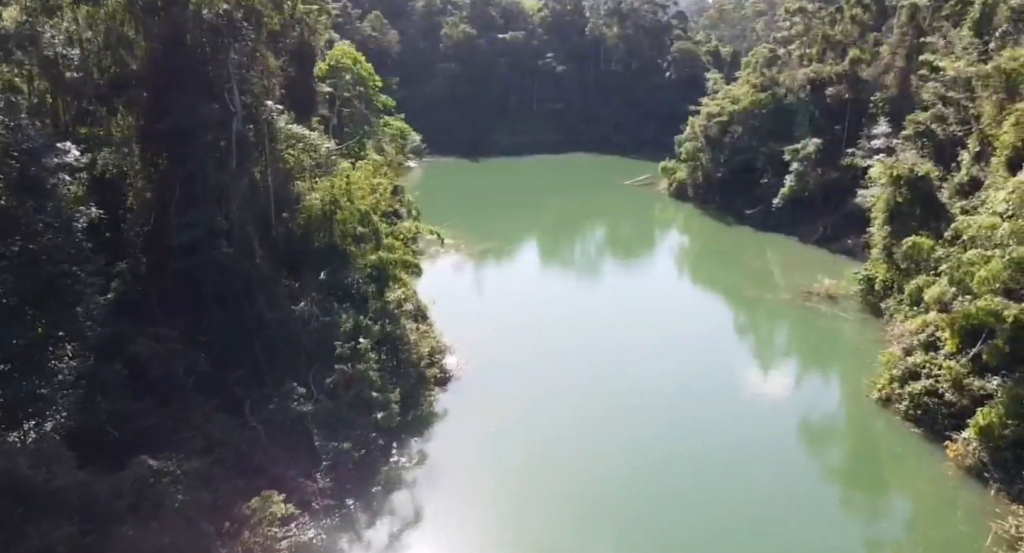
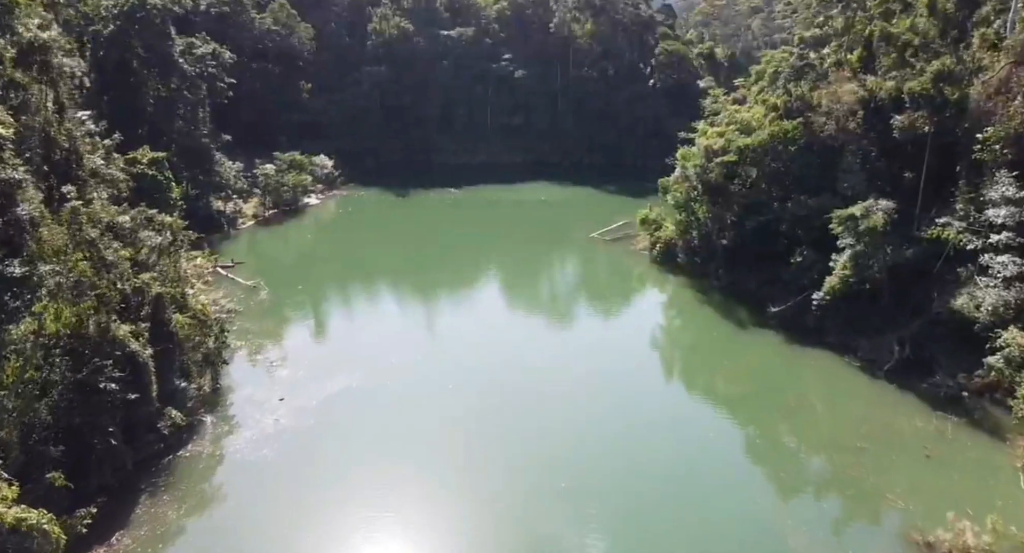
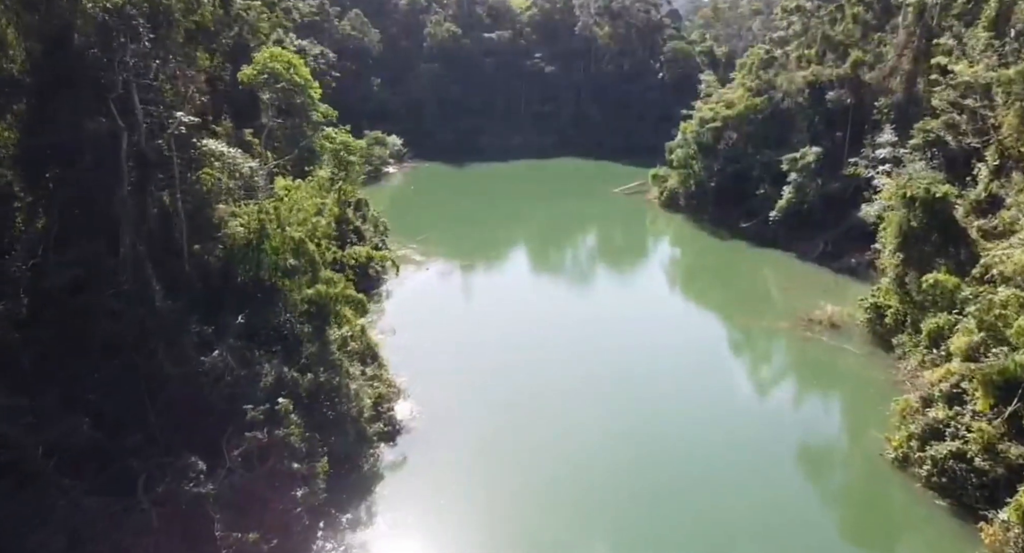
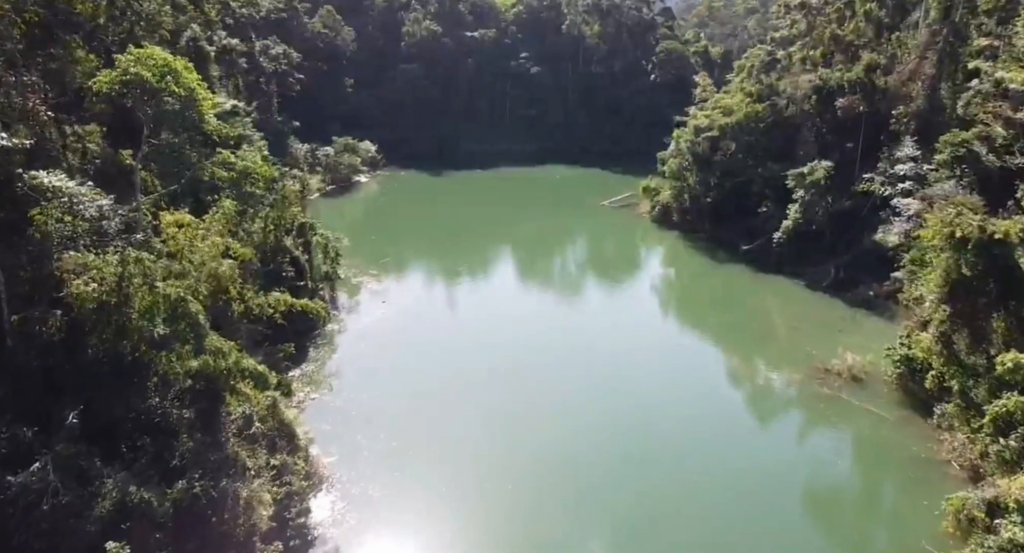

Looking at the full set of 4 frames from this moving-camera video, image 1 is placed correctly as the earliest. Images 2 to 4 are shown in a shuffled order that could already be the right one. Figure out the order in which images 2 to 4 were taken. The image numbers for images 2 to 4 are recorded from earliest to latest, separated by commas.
3, 4, 2
